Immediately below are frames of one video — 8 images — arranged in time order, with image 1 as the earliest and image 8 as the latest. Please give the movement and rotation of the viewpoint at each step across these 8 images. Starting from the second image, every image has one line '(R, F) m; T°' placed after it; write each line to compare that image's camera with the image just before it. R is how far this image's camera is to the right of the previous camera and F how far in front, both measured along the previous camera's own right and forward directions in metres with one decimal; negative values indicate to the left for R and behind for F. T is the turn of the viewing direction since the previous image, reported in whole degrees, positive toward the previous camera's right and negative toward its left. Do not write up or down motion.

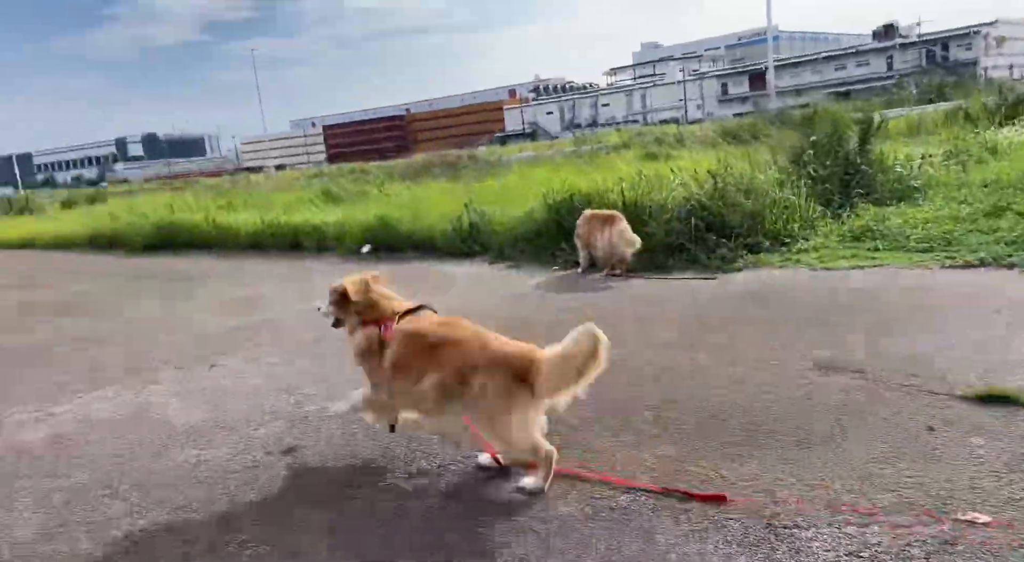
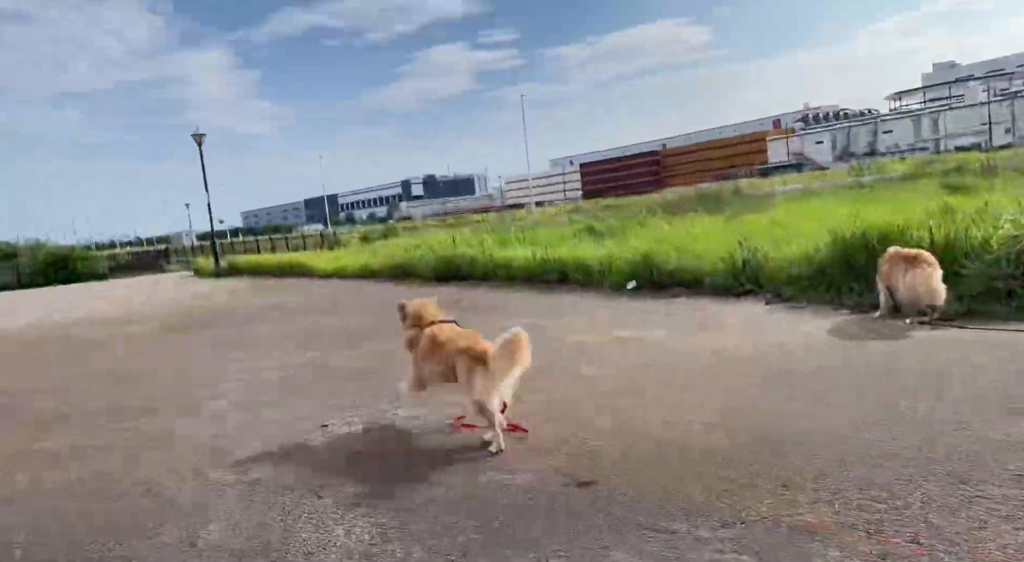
(-0.2, 0.0) m; -20°
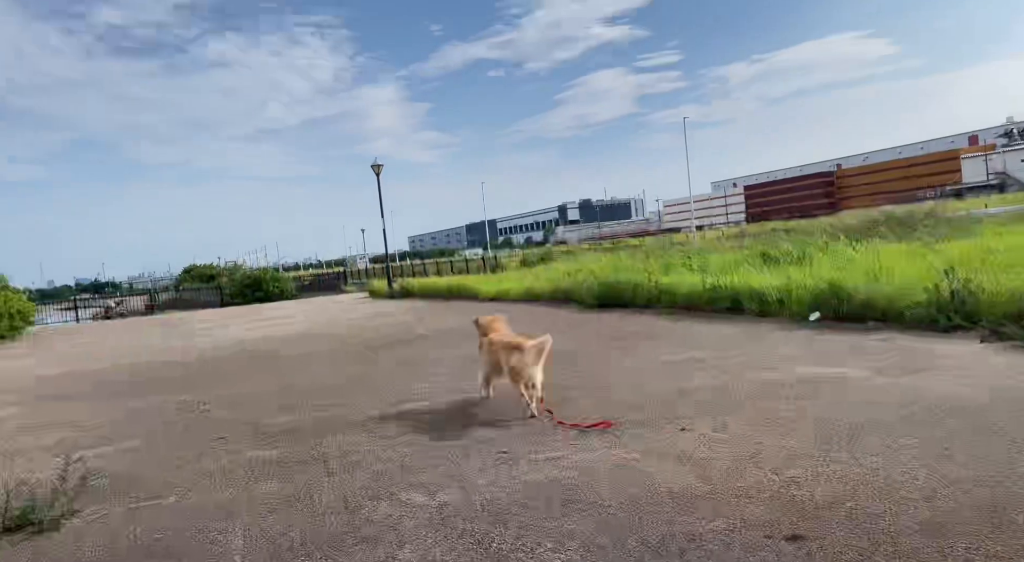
(-0.2, +0.1) m; -12°
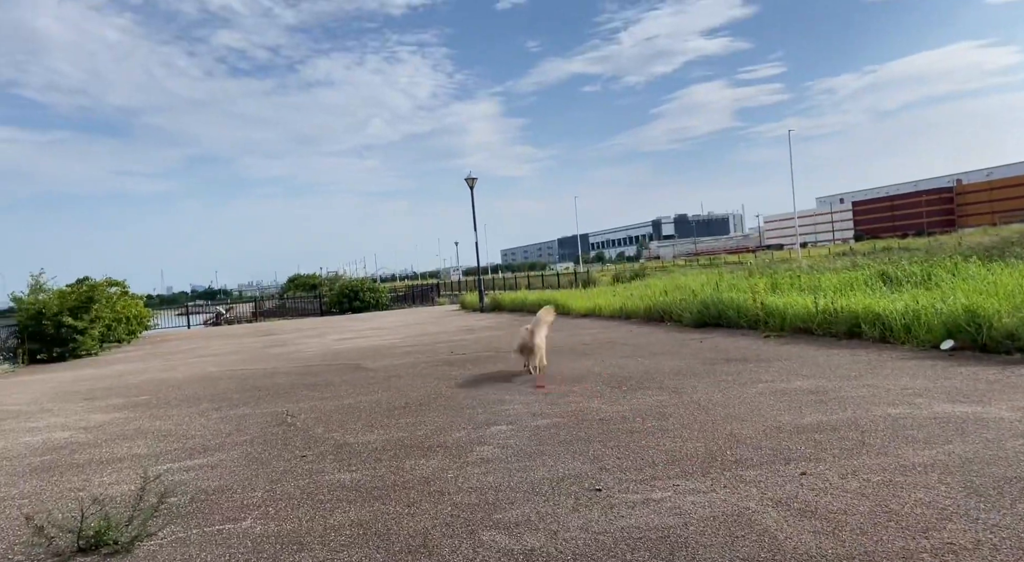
(0.0, +0.4) m; -7°
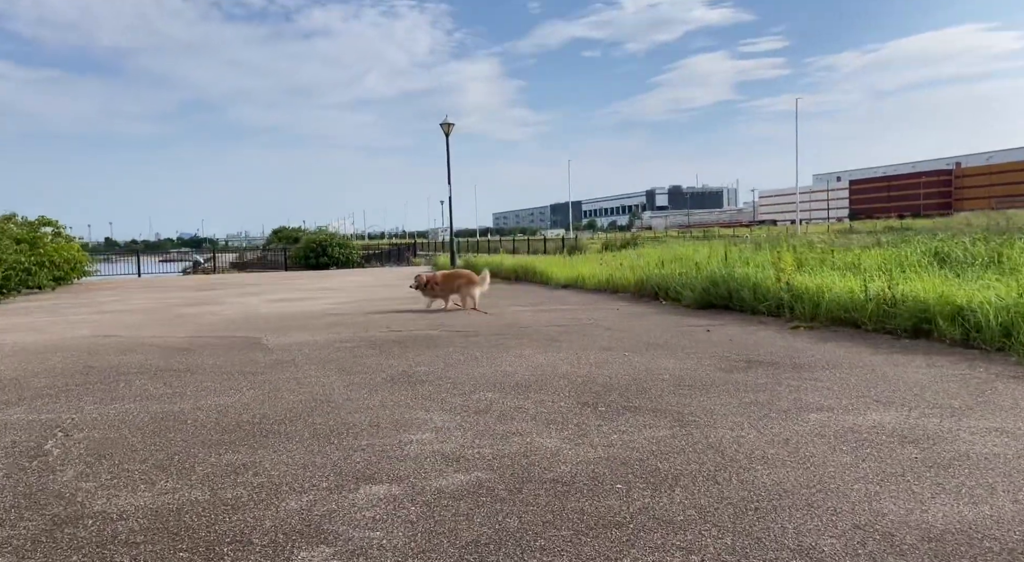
(+0.5, +2.8) m; +1°
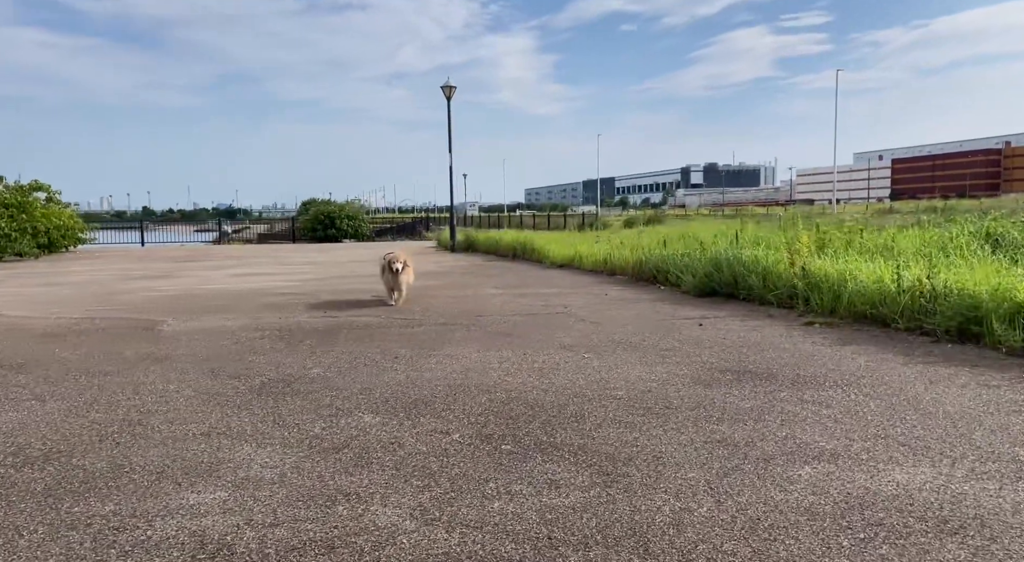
(+0.8, +1.6) m; -2°
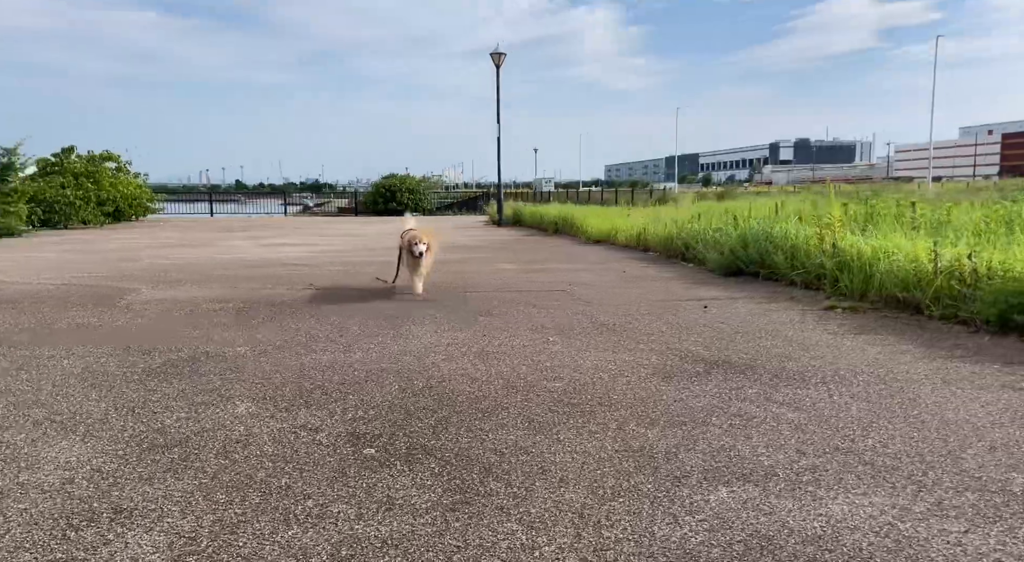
(+0.9, +0.7) m; -6°
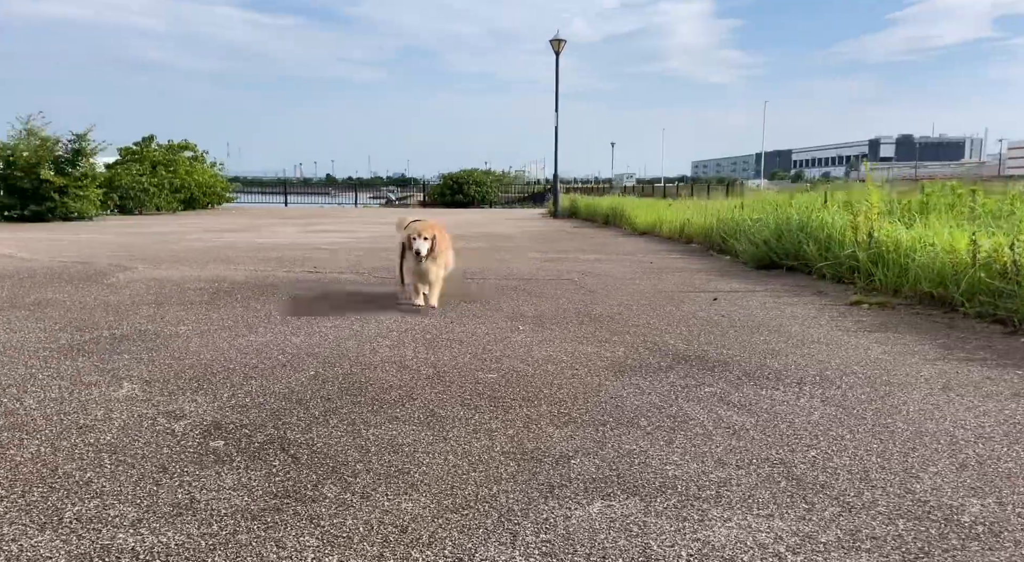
(+0.8, +0.5) m; -6°
